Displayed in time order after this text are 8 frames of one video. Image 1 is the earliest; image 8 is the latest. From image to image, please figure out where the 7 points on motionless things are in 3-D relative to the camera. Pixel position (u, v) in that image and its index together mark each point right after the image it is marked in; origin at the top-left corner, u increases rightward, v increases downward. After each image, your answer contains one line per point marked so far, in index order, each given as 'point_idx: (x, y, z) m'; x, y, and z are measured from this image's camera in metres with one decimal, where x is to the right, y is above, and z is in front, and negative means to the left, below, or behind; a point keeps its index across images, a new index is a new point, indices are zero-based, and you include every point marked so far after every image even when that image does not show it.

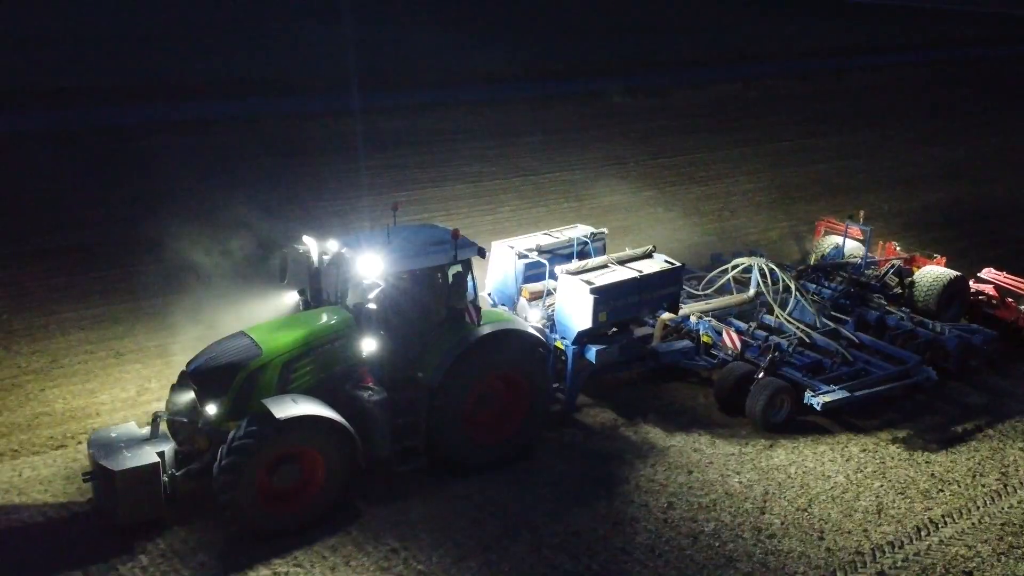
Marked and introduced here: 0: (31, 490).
0: (-3.8, -1.6, +7.2) m
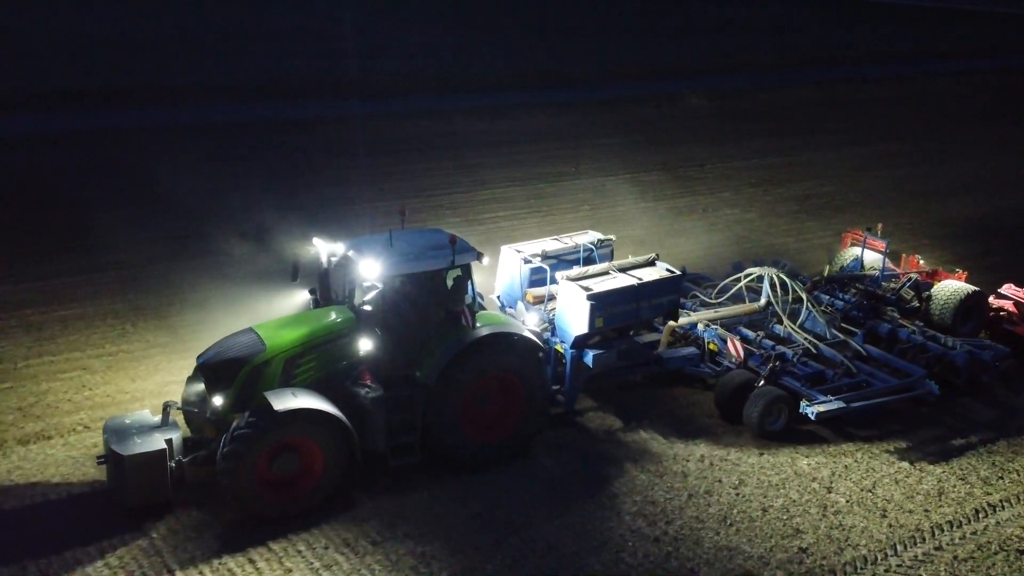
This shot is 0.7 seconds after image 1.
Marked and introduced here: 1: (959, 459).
0: (-3.9, -1.5, +7.7) m
1: (+4.1, -1.5, +8.4) m
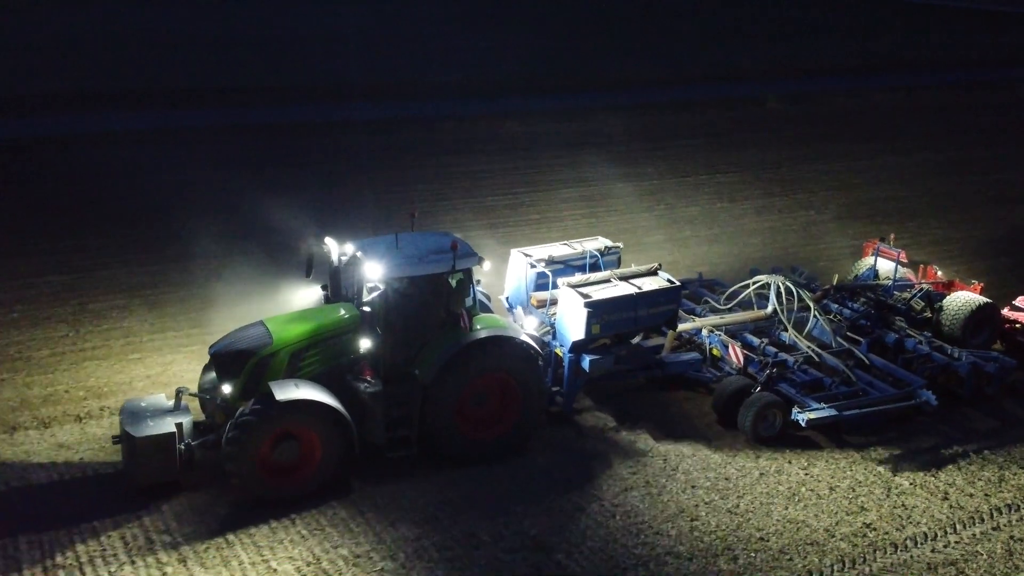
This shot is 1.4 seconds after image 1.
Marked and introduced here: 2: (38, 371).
0: (-4.0, -1.5, +8.3) m
1: (+4.1, -1.6, +8.5) m
2: (-5.0, -0.9, +9.6) m
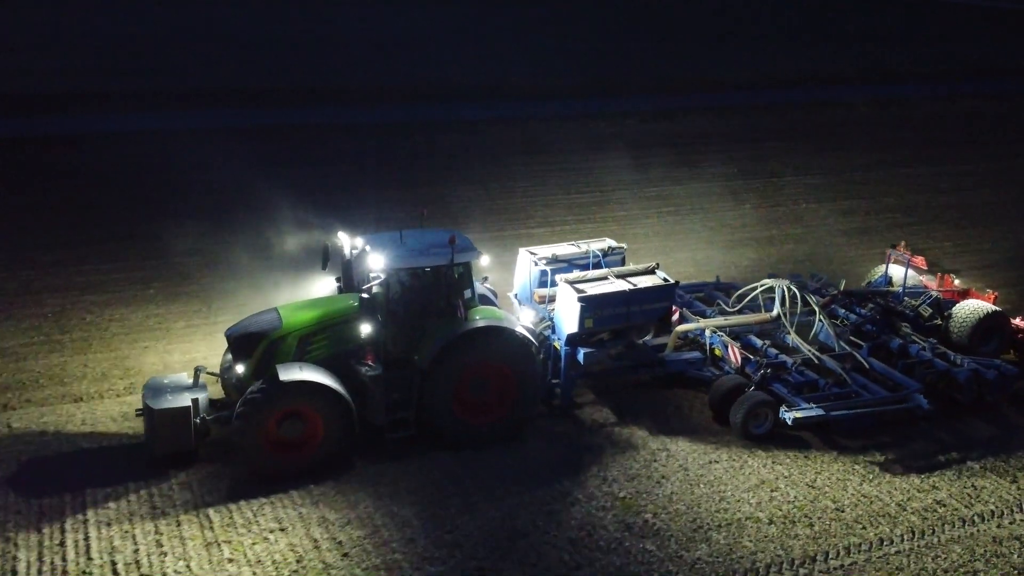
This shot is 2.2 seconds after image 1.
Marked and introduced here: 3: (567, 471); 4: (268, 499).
0: (-4.0, -1.3, +9.0) m
1: (+4.0, -1.7, +8.7) m
2: (-5.0, -0.7, +10.4) m
3: (+0.5, -1.7, +8.4) m
4: (-2.1, -1.8, +7.9) m
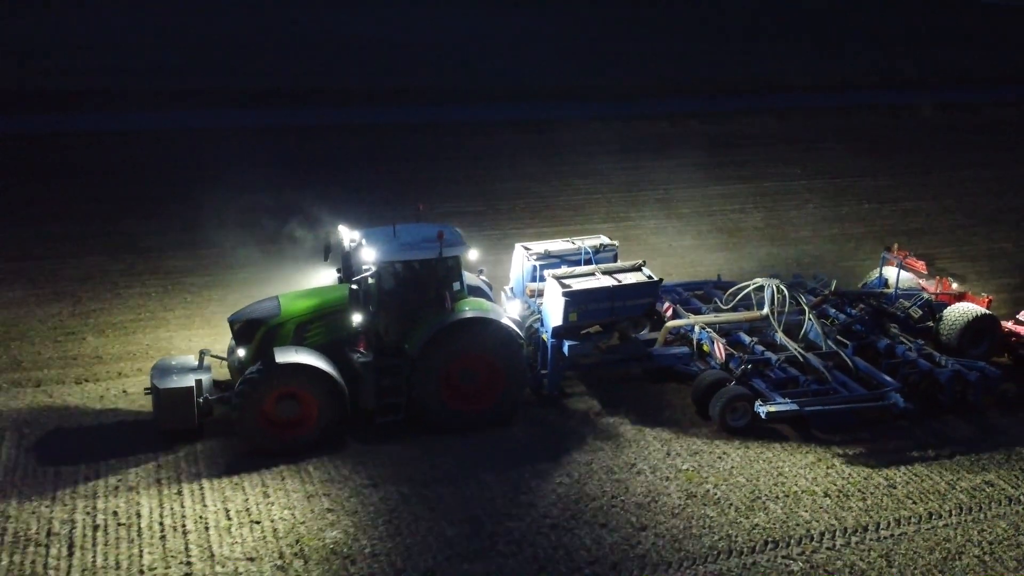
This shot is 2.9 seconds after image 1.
0: (-4.1, -1.2, +9.7) m
1: (+3.8, -1.7, +8.9) m
2: (-5.0, -0.5, +11.1) m
3: (+0.3, -1.6, +8.8) m
4: (-2.3, -1.7, +8.4) m
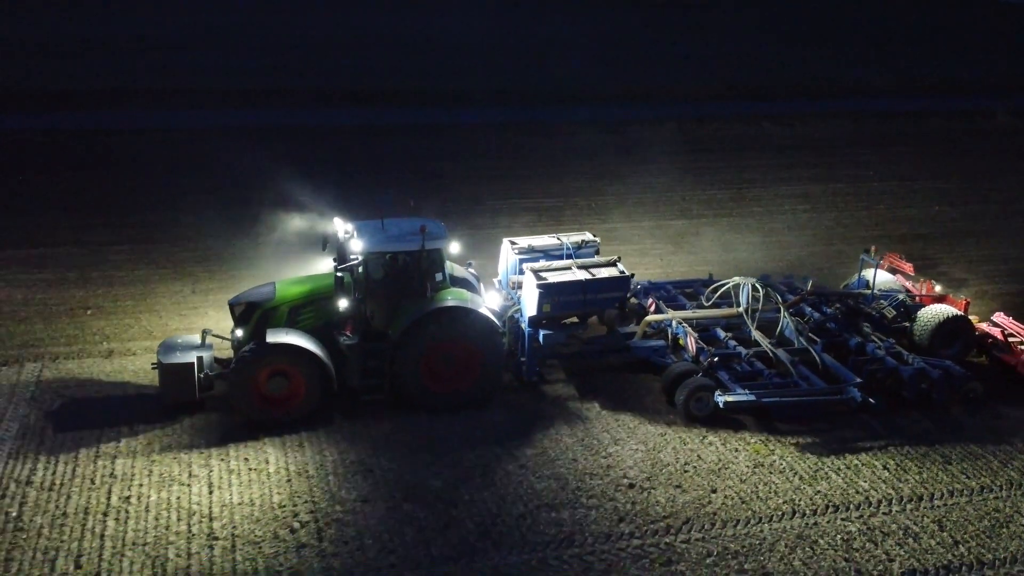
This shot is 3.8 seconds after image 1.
0: (-4.4, -1.0, +10.6) m
1: (+3.5, -1.7, +9.3) m
2: (-5.1, -0.3, +12.1) m
3: (0.0, -1.5, +9.5) m
4: (-2.6, -1.6, +9.2) m
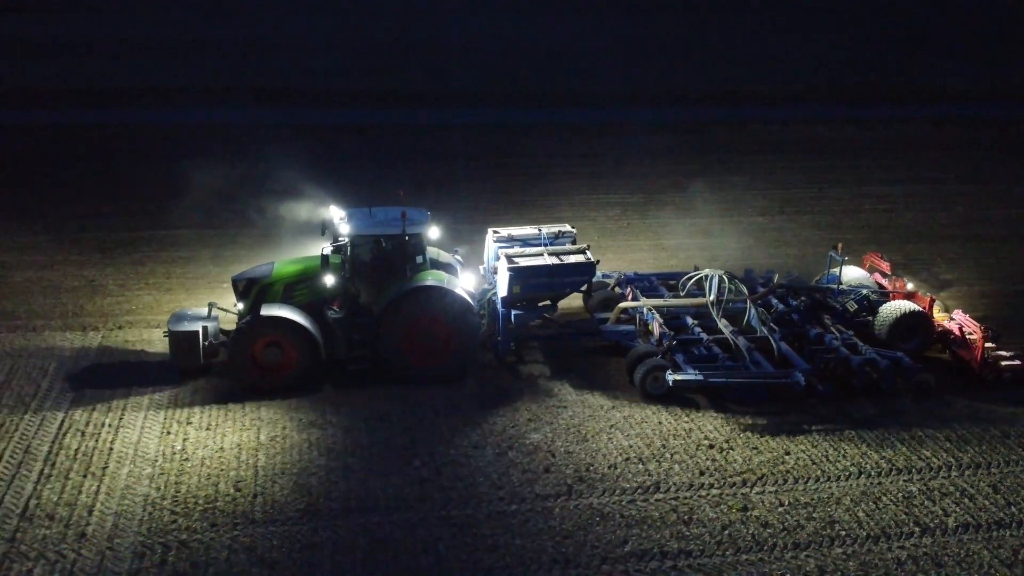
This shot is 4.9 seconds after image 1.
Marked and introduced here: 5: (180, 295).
0: (-4.7, -0.7, +11.8) m
1: (+3.1, -1.6, +10.1) m
2: (-5.3, 0.0, +13.4) m
3: (-0.4, -1.3, +10.4) m
4: (-3.0, -1.3, +10.3) m
5: (-4.8, -0.1, +13.2) m
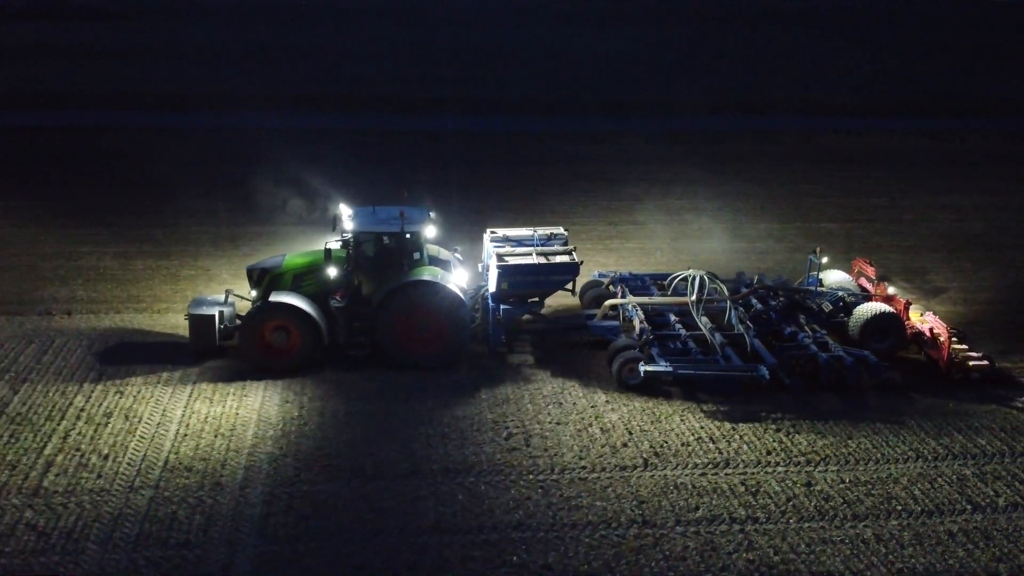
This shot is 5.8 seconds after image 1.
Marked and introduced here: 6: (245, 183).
0: (-4.8, -0.5, +12.9) m
1: (+2.9, -1.6, +10.8) m
2: (-5.3, +0.1, +14.5) m
3: (-0.5, -1.3, +11.3) m
4: (-3.2, -1.2, +11.4) m
5: (-4.8, 0.0, +14.4) m
6: (-5.1, +2.1, +18.6) m
